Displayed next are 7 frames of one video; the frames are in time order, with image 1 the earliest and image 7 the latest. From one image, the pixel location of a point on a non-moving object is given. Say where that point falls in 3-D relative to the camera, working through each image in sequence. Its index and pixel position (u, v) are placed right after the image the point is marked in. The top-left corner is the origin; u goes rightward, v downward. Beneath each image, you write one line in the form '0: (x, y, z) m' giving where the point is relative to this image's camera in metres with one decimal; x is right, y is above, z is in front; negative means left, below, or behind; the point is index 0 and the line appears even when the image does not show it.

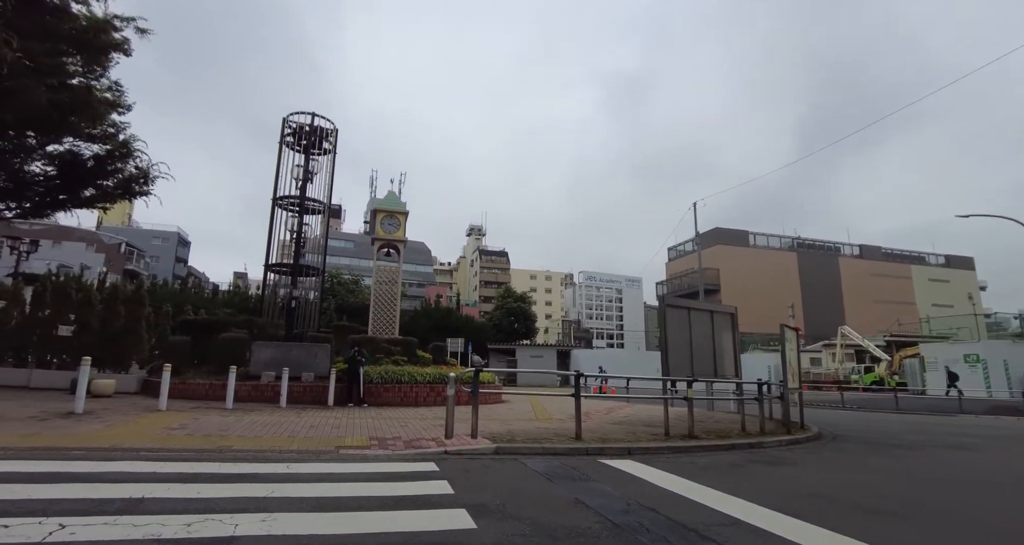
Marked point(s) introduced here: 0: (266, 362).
0: (-6.0, -2.2, +11.5) m
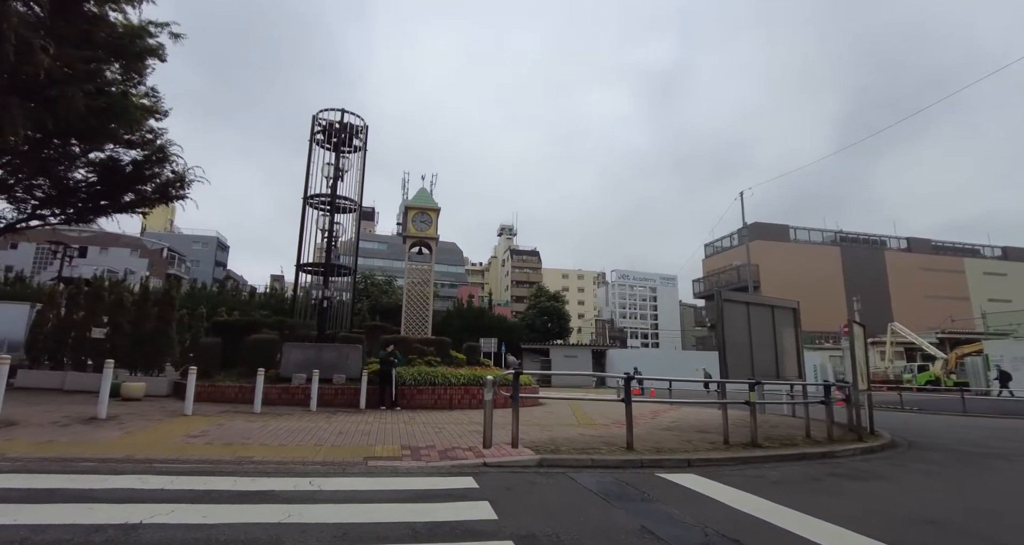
0: (-5.1, -2.2, +11.1) m
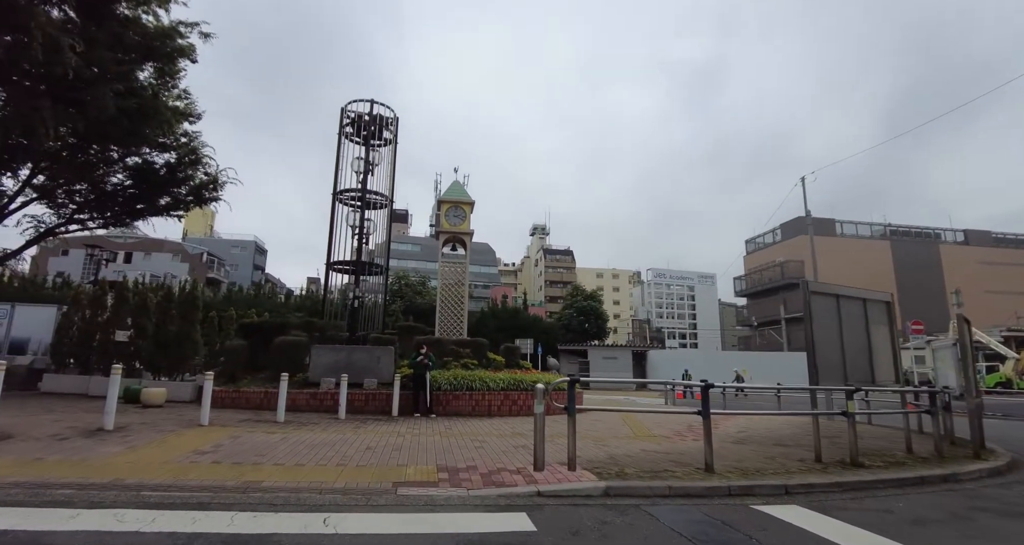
0: (-4.1, -2.1, +10.4) m
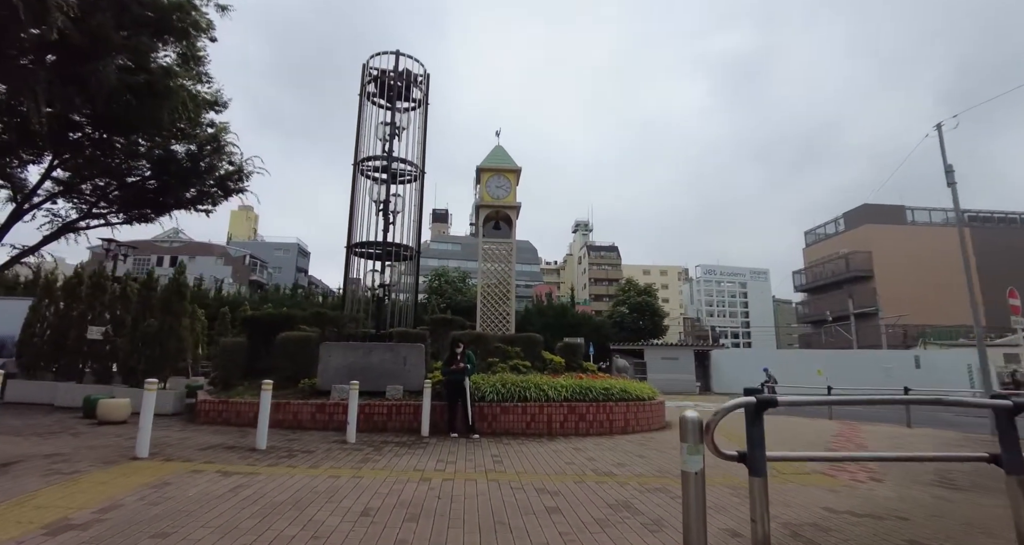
0: (-3.0, -1.7, +8.1) m
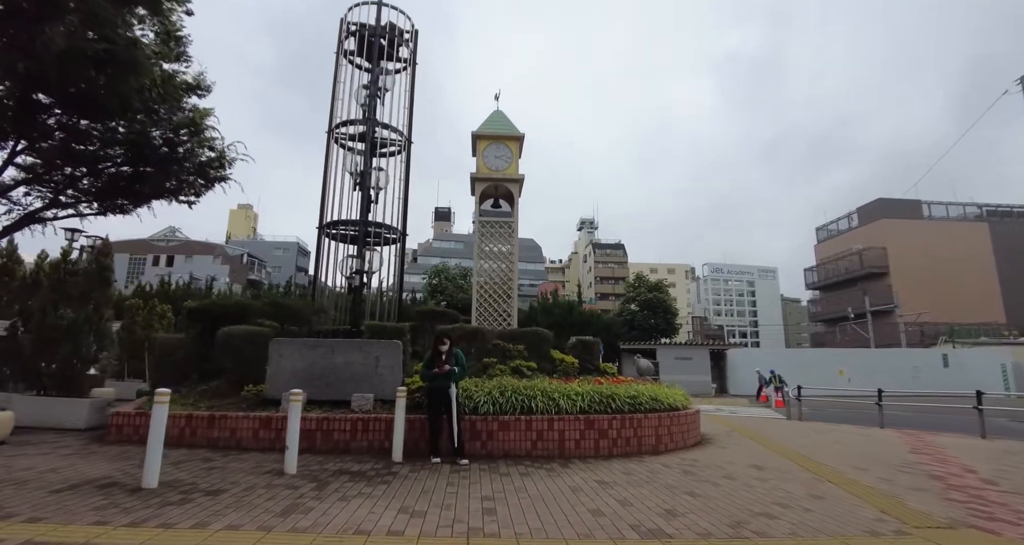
0: (-3.0, -1.4, +6.4) m
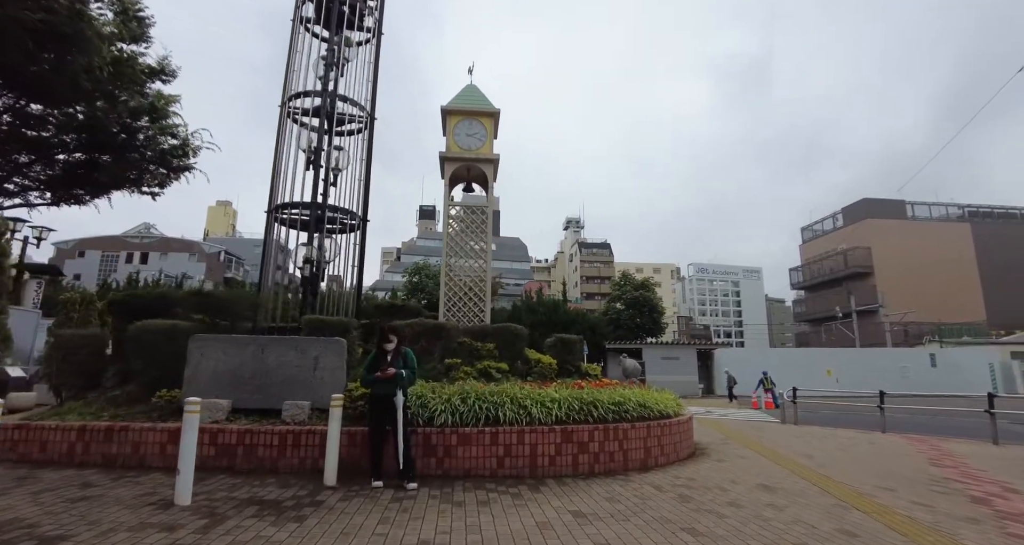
0: (-3.4, -1.2, +5.3) m
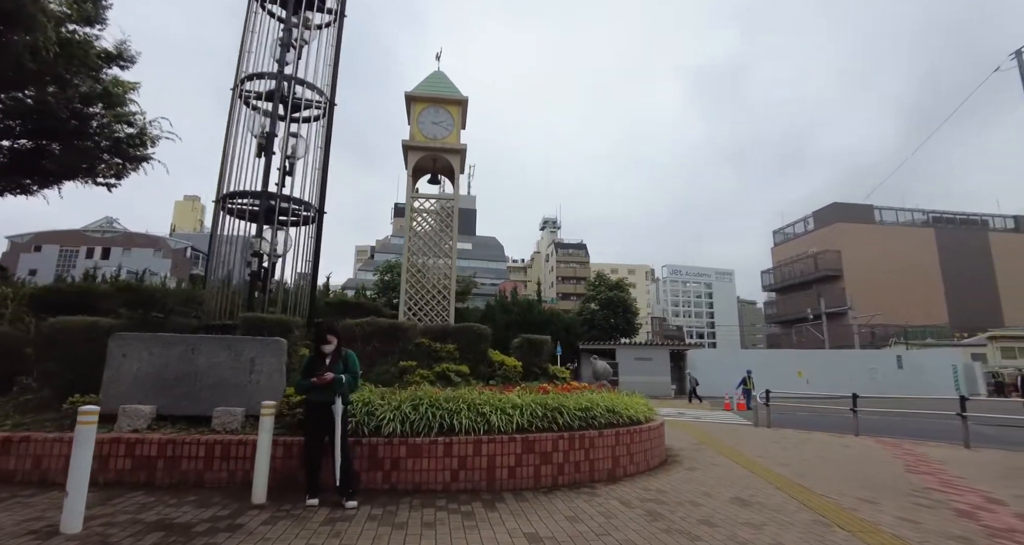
0: (-3.8, -1.1, +4.8) m
